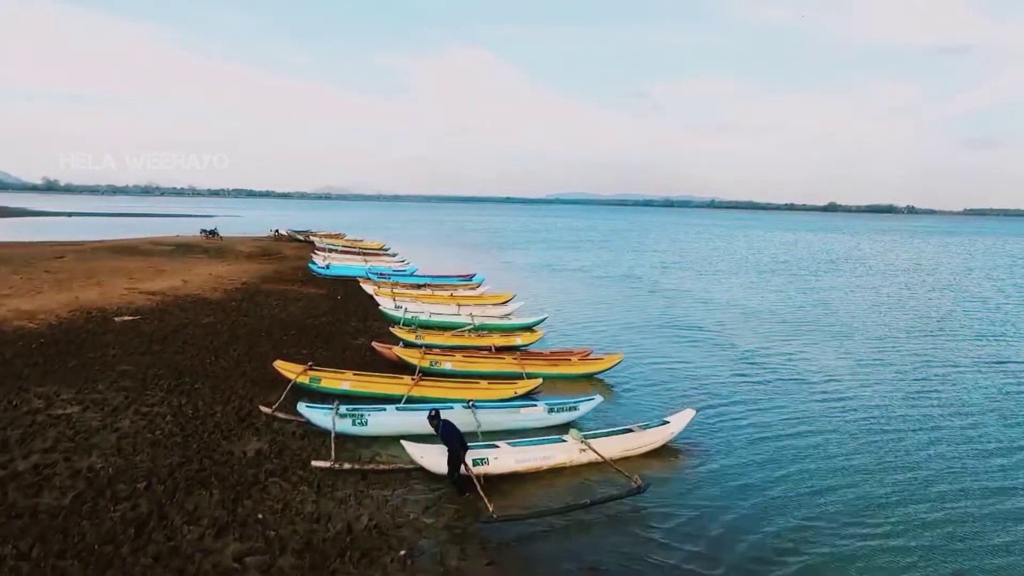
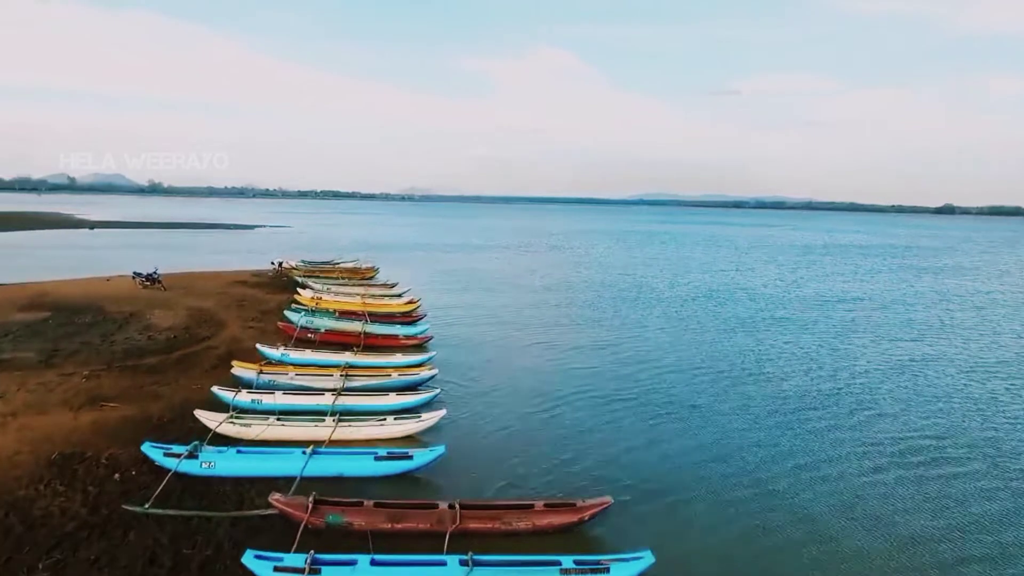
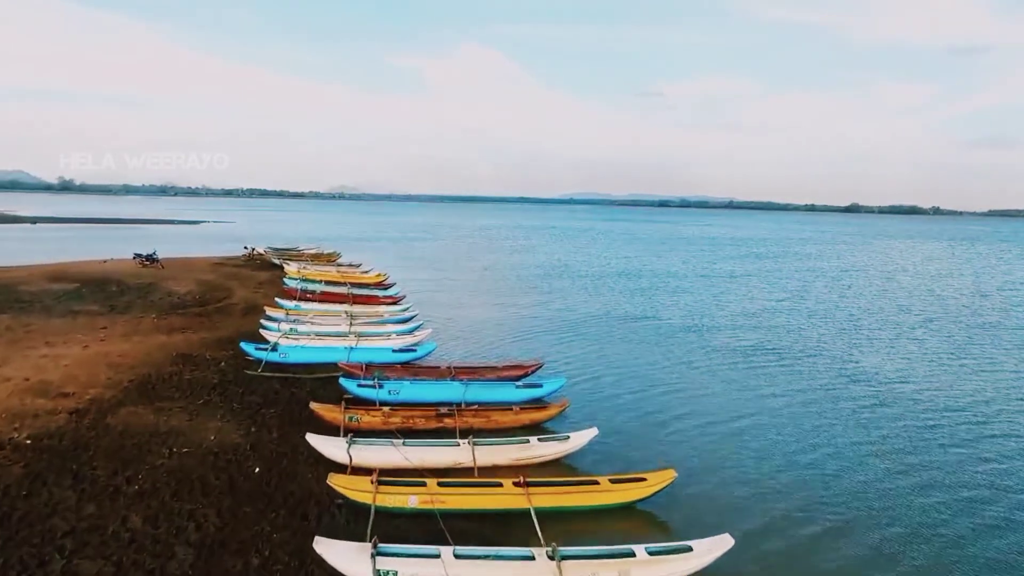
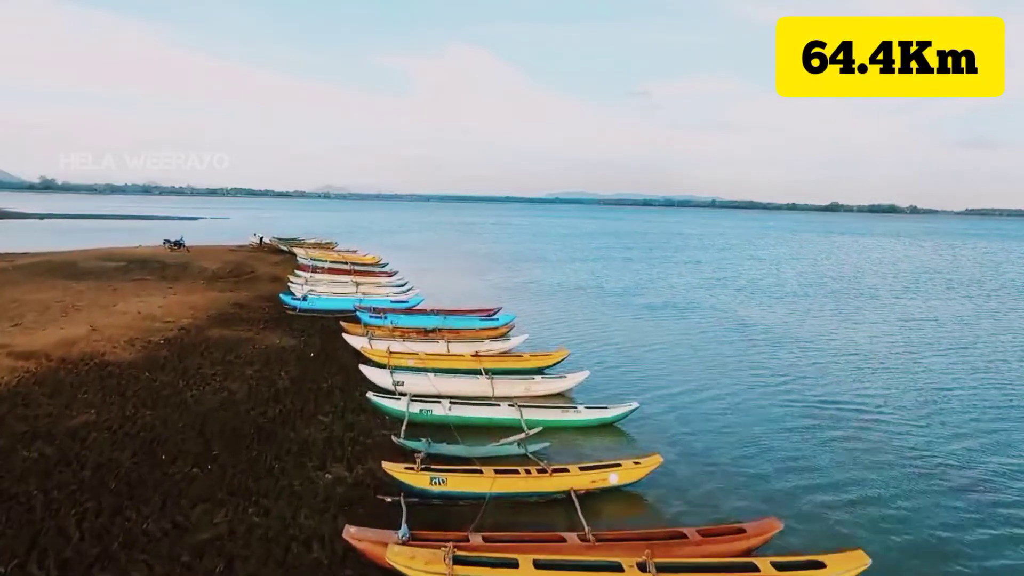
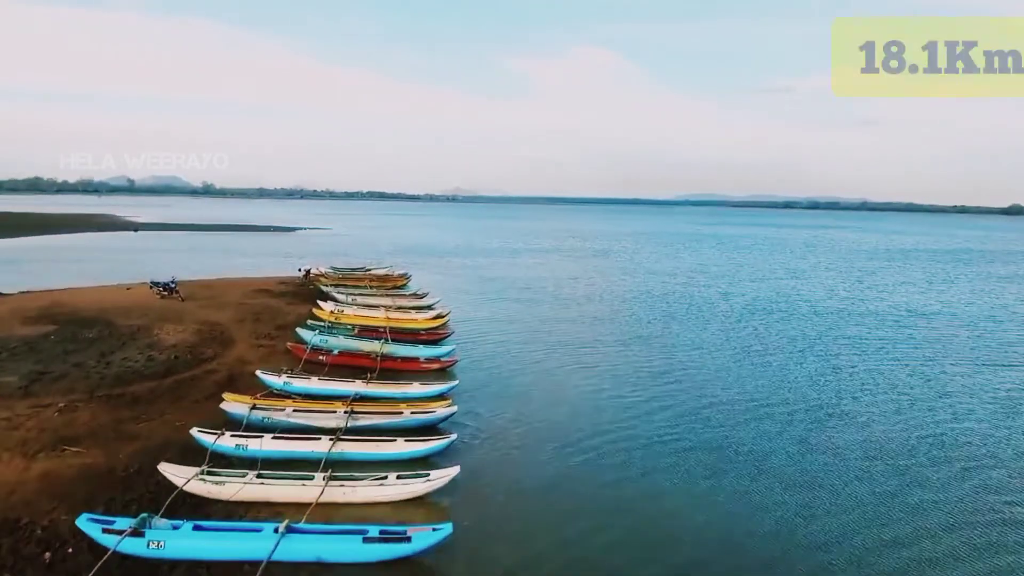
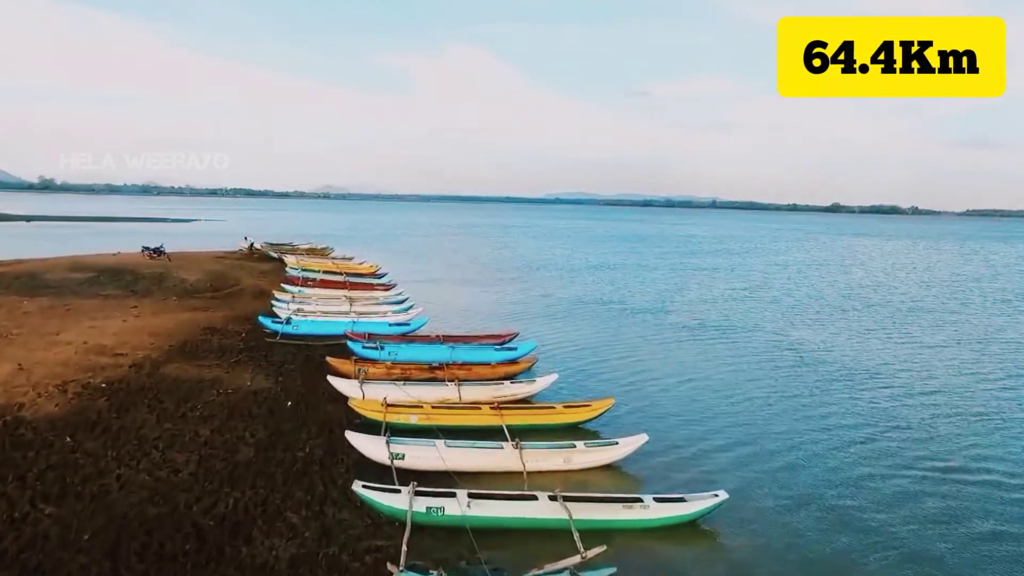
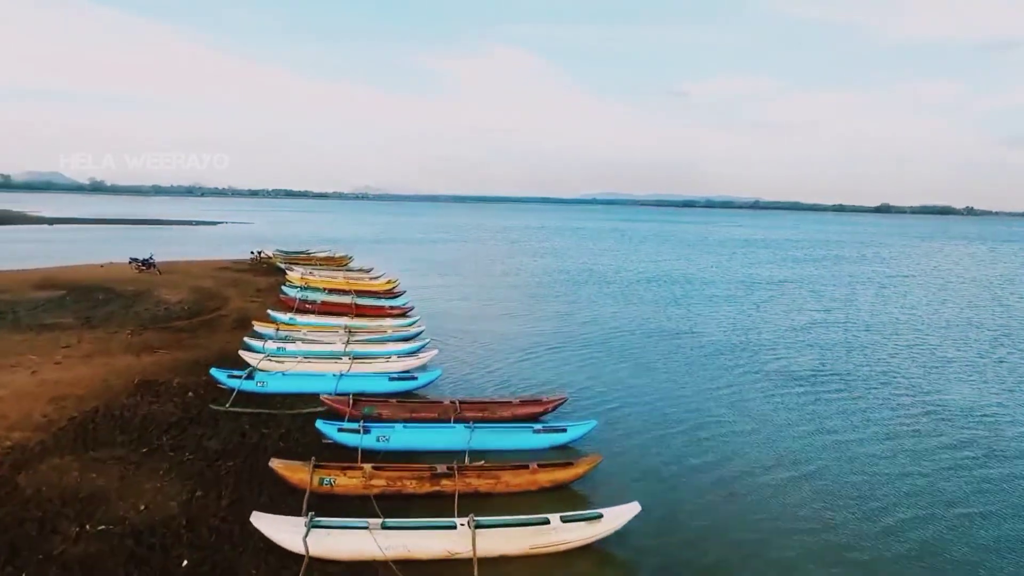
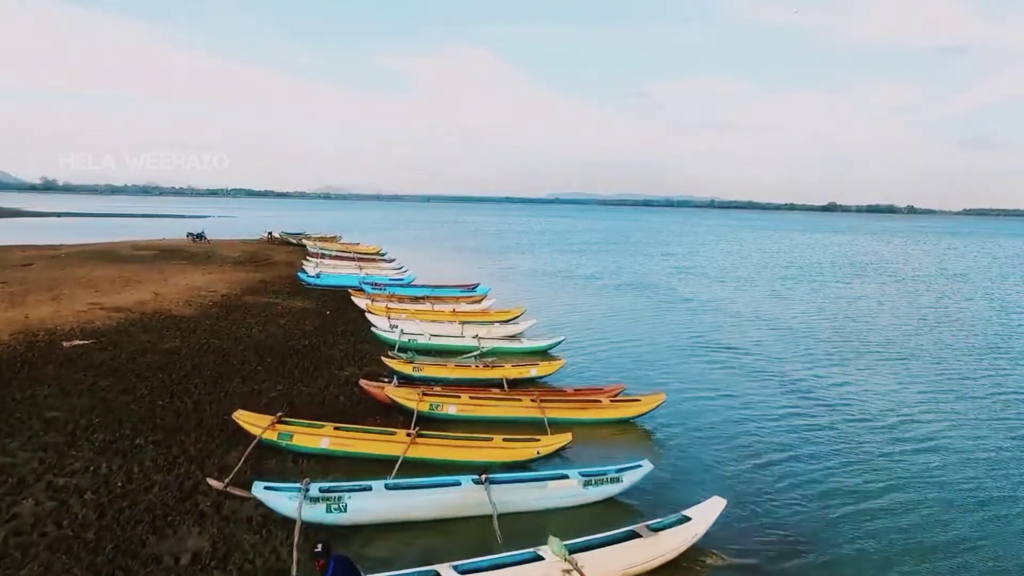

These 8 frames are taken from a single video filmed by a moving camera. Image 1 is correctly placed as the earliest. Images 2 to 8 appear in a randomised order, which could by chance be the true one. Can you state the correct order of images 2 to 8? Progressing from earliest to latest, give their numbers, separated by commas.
8, 4, 6, 3, 7, 2, 5
